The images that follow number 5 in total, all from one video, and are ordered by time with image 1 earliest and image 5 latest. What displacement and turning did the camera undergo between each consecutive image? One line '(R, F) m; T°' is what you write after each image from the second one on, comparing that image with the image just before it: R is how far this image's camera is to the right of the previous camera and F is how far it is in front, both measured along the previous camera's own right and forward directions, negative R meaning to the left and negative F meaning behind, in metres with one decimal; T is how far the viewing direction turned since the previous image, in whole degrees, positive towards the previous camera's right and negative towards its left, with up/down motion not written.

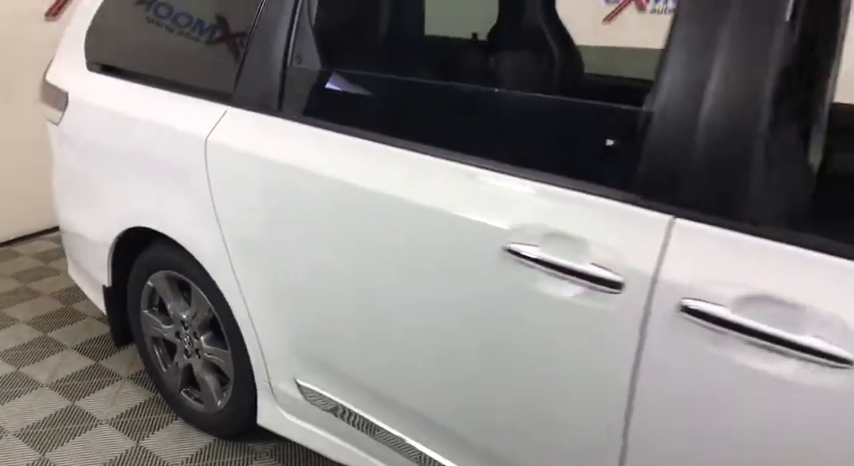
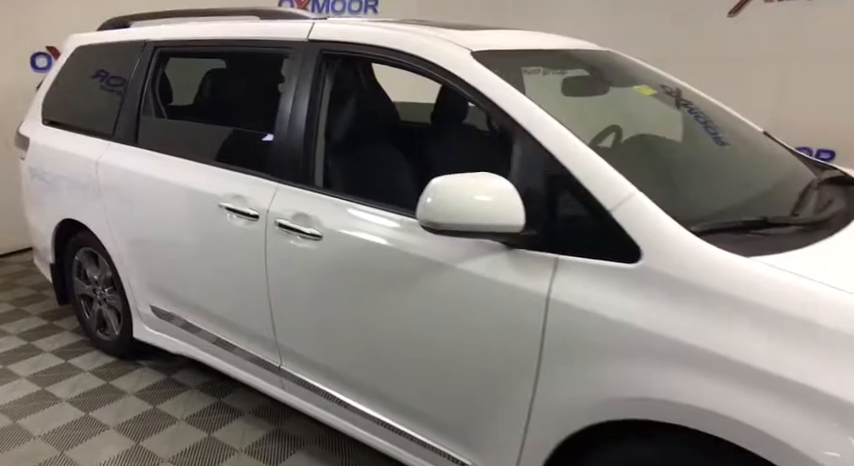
(+0.9, -1.0) m; -1°
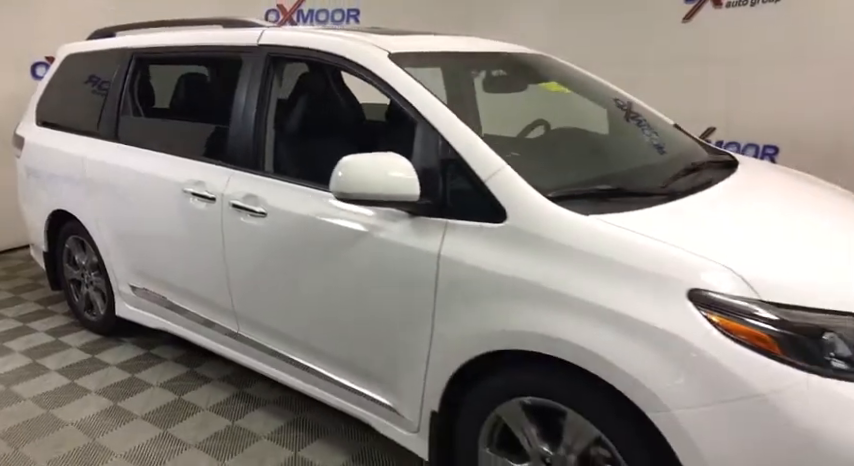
(+0.2, -0.3) m; -1°
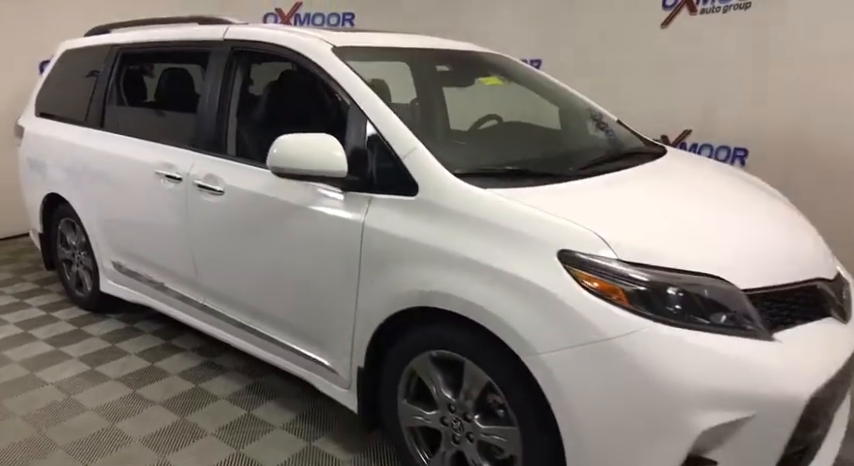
(+0.3, -0.2) m; -1°
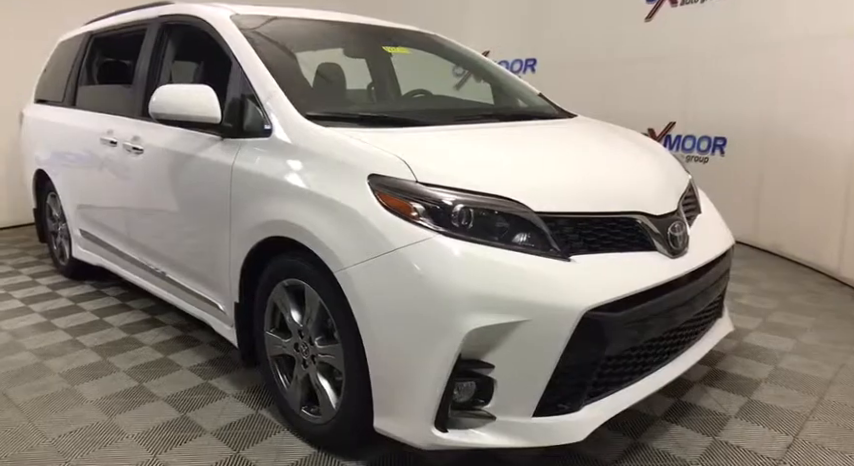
(+0.6, -0.1) m; -5°
